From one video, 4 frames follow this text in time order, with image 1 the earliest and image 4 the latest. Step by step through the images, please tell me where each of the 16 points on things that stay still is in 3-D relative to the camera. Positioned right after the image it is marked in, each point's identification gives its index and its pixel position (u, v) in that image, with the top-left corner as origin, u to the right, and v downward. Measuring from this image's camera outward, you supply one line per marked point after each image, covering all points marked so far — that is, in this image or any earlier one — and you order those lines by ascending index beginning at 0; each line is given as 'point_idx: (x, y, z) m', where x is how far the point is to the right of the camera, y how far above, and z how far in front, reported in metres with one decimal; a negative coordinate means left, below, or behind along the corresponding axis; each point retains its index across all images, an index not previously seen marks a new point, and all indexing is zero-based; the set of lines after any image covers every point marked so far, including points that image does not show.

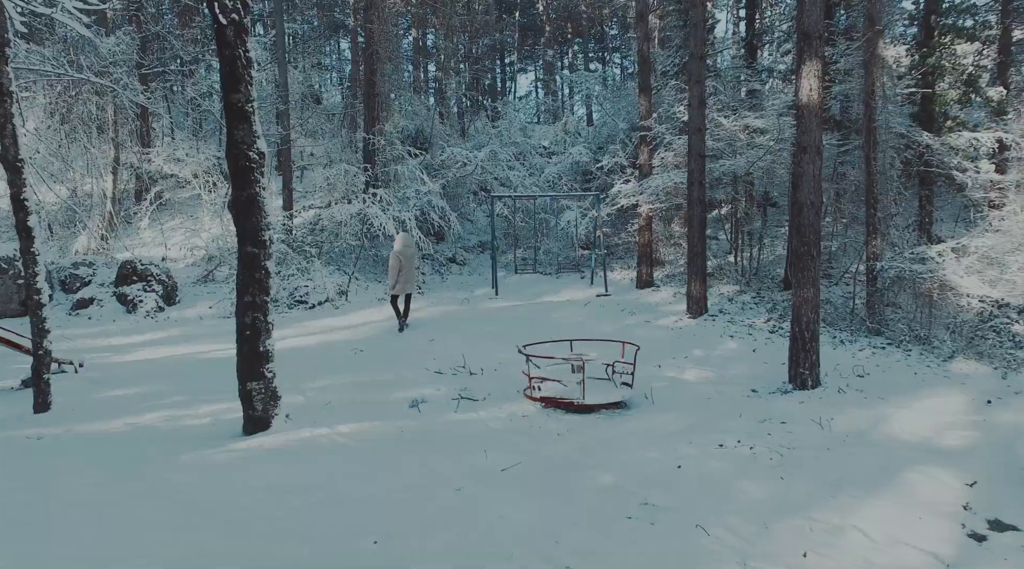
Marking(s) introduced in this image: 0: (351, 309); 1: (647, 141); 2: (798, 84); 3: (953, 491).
0: (-3.1, -0.5, +14.4) m
1: (+2.9, +3.1, +16.2) m
2: (+3.5, +2.4, +9.1) m
3: (+3.3, -1.6, +5.6) m
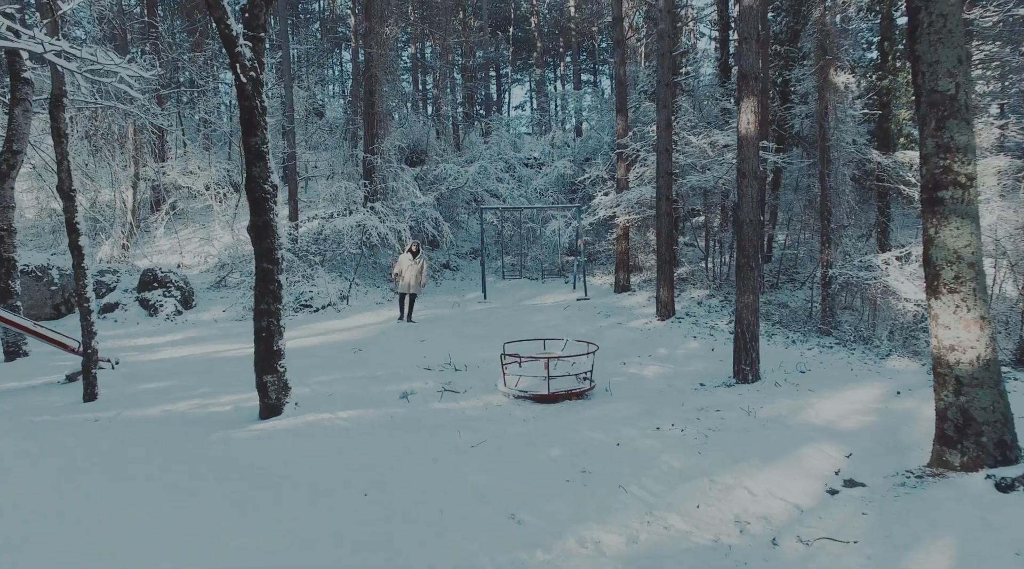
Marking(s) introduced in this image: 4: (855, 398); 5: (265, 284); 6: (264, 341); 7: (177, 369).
0: (-3.4, -0.6, +15.8) m
1: (+2.6, +3.0, +17.6) m
2: (+3.2, +2.3, +10.5) m
3: (+3.0, -1.7, +7.0) m
4: (+4.5, -1.5, +9.8) m
5: (-2.7, 0.0, +8.2) m
6: (-2.7, -0.6, +8.3) m
7: (-4.9, -1.2, +10.9) m
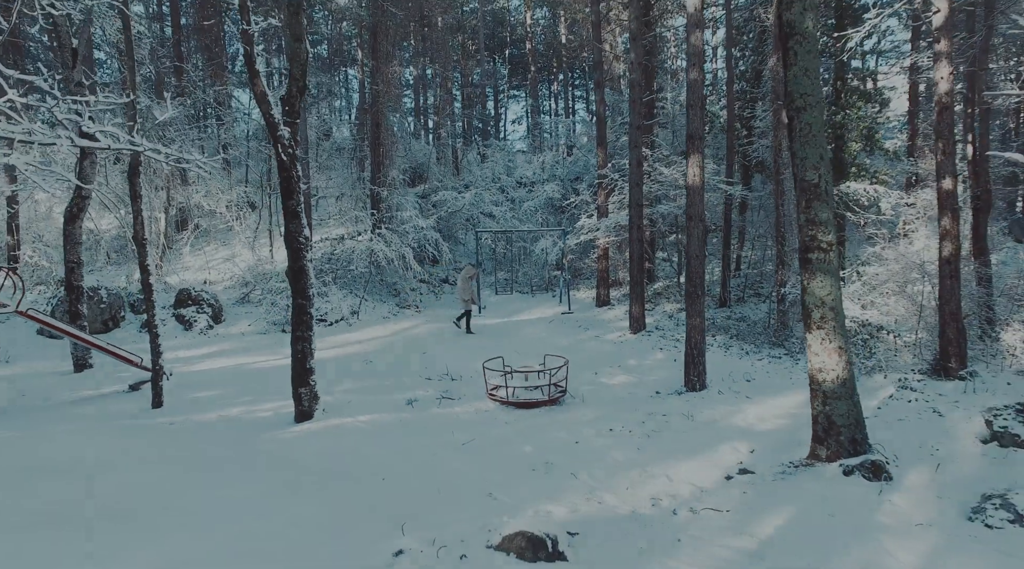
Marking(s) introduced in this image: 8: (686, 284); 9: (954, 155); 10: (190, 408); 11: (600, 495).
0: (-3.6, -1.0, +18.0) m
1: (+2.4, +2.6, +19.7) m
2: (+2.9, +1.9, +12.6) m
3: (+2.7, -2.1, +9.1) m
4: (+4.2, -1.9, +11.9) m
5: (-2.9, -0.4, +10.3) m
6: (-2.9, -1.1, +10.4) m
7: (-5.1, -1.6, +13.1) m
8: (+2.9, 0.0, +12.7) m
9: (+8.1, +2.4, +13.8) m
10: (-4.8, -1.8, +11.2) m
11: (+0.9, -2.3, +8.1) m
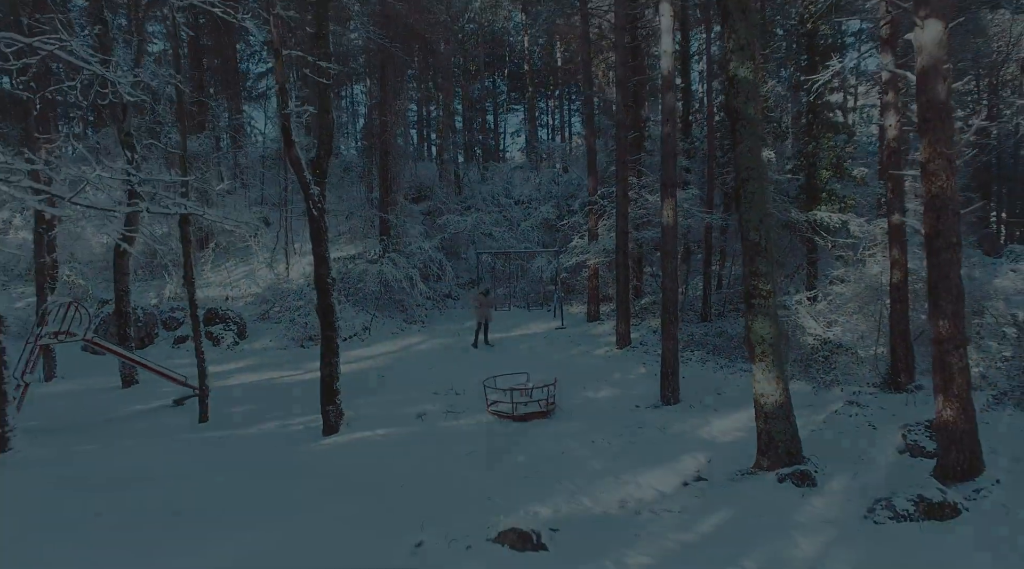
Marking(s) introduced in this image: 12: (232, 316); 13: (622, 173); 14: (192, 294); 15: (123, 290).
0: (-3.6, -1.5, +19.7) m
1: (+2.3, +2.1, +21.4) m
2: (+2.9, +1.4, +14.3) m
3: (+2.7, -2.6, +10.9) m
4: (+4.2, -2.4, +13.6) m
5: (-3.0, -0.9, +12.1) m
6: (-3.0, -1.6, +12.1) m
7: (-5.1, -2.2, +14.8) m
8: (+2.9, -0.5, +14.5) m
9: (+8.1, +1.9, +15.5) m
10: (-4.9, -2.4, +12.9) m
11: (+0.9, -2.8, +9.8) m
12: (-7.4, -0.8, +19.8) m
13: (+2.8, +2.8, +19.0) m
14: (-5.5, -0.1, +12.9) m
15: (-7.9, -0.1, +15.2) m
